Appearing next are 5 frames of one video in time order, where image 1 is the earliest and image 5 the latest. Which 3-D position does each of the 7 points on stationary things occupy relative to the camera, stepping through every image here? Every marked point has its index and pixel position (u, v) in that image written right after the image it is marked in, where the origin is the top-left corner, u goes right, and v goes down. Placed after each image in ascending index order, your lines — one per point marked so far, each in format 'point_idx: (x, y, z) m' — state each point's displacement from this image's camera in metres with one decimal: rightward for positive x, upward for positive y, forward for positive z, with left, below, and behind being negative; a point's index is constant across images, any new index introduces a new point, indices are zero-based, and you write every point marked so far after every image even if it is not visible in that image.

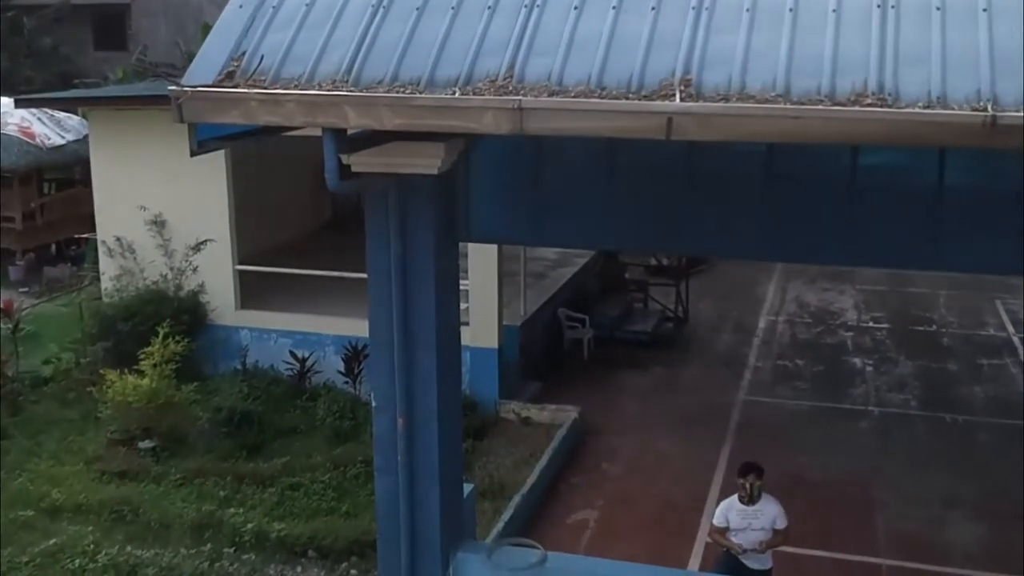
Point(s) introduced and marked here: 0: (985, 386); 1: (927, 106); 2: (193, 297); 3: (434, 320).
0: (+3.6, -0.7, +9.8) m
1: (+1.1, +0.5, +3.4) m
2: (-2.4, -0.1, +9.8) m
3: (-0.3, -0.1, +4.4) m
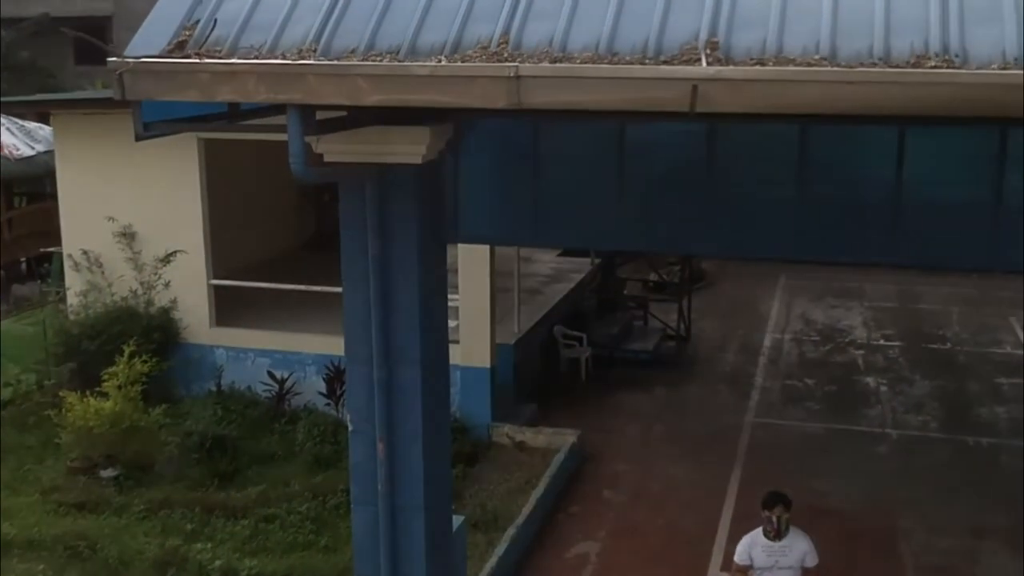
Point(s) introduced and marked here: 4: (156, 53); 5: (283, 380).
0: (+3.5, -0.8, +9.3) m
1: (+1.1, +0.5, +2.9) m
2: (-2.4, -0.2, +9.2) m
3: (-0.3, -0.1, +3.8) m
4: (-1.0, +0.6, +3.5) m
5: (-1.5, -0.6, +8.9) m
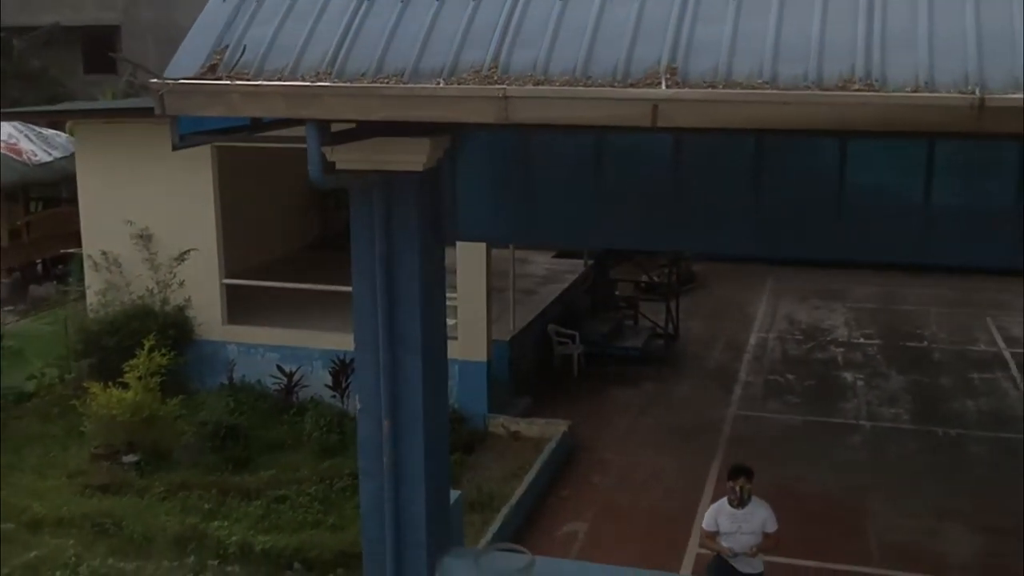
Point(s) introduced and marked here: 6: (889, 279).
0: (+3.5, -0.8, +9.8) m
1: (+1.0, +0.5, +3.4) m
2: (-2.5, -0.2, +9.7) m
3: (-0.3, -0.1, +4.3) m
4: (-1.0, +0.7, +4.0) m
5: (-1.6, -0.6, +9.4) m
6: (+4.4, +0.1, +15.3) m
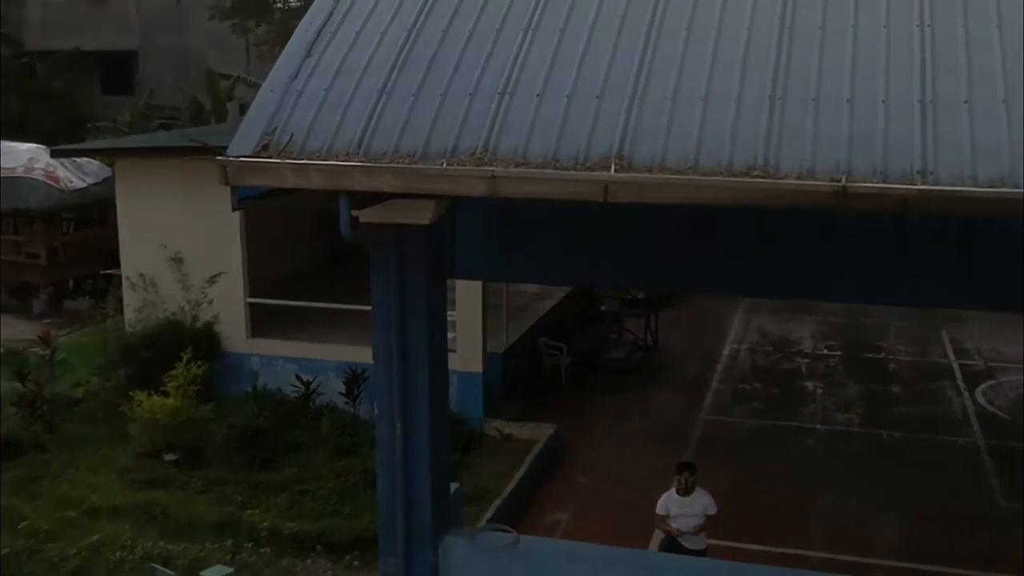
0: (+3.4, -1.0, +10.9) m
1: (+1.0, +0.4, +4.5) m
2: (-2.5, -0.3, +10.8) m
3: (-0.4, -0.2, +5.4) m
4: (-1.0, +0.5, +5.2) m
5: (-1.6, -0.8, +10.5) m
6: (+4.3, -0.1, +16.4) m
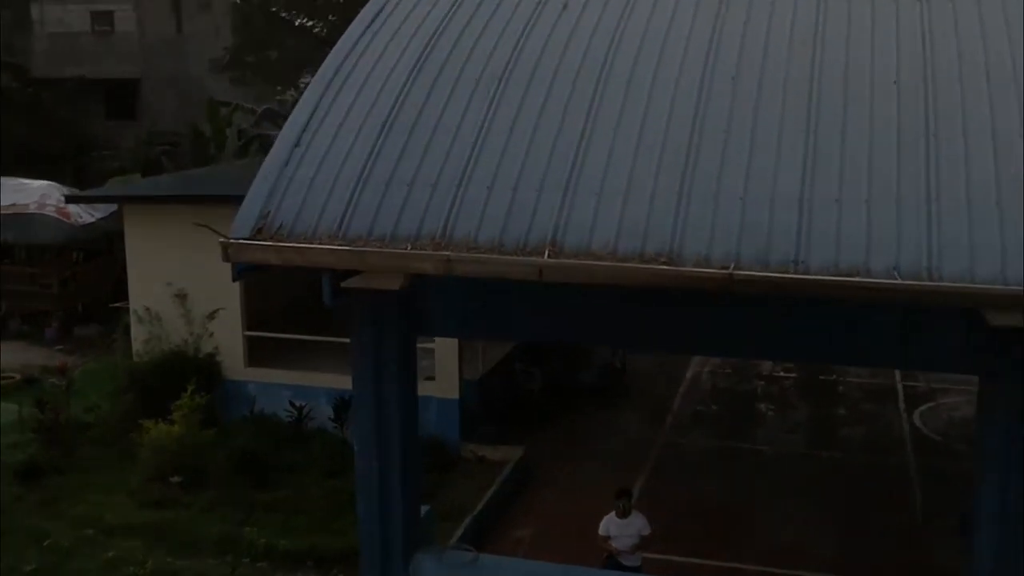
0: (+3.2, -1.3, +11.9) m
1: (+0.8, +0.1, +5.5) m
2: (-2.7, -0.6, +11.8) m
3: (-0.6, -0.5, +6.4) m
4: (-1.2, +0.2, +6.1) m
5: (-1.8, -1.1, +11.5) m
6: (+4.1, -0.3, +17.4) m
